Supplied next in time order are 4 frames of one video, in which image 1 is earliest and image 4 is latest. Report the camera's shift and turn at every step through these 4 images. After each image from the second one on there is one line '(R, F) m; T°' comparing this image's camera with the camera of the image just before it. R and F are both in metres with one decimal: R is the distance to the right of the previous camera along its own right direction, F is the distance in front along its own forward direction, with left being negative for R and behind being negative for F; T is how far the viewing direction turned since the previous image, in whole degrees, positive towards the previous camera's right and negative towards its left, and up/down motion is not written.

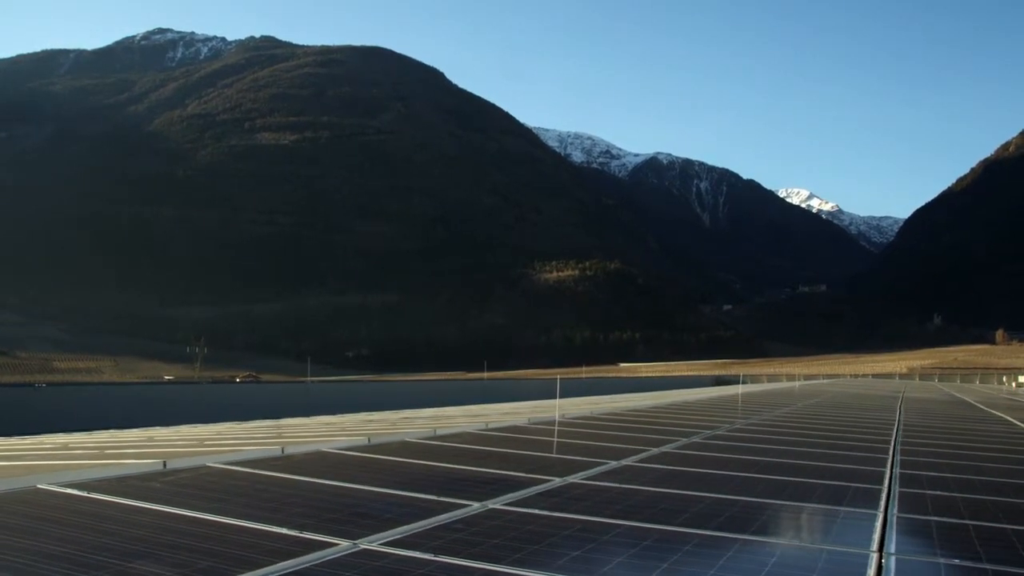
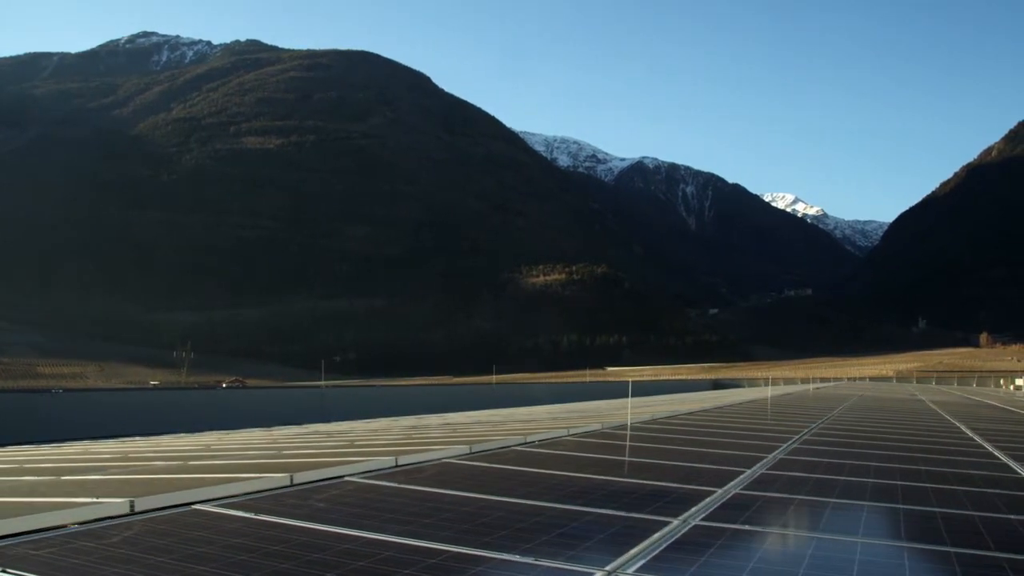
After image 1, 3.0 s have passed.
(-0.8, +0.4) m; +1°
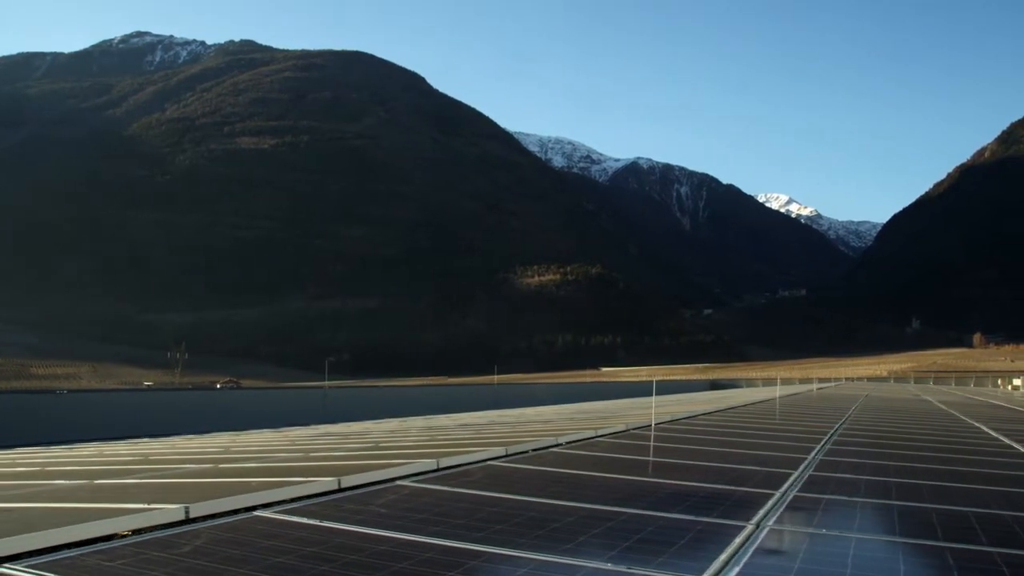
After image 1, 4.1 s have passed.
(-0.3, +0.1) m; 0°
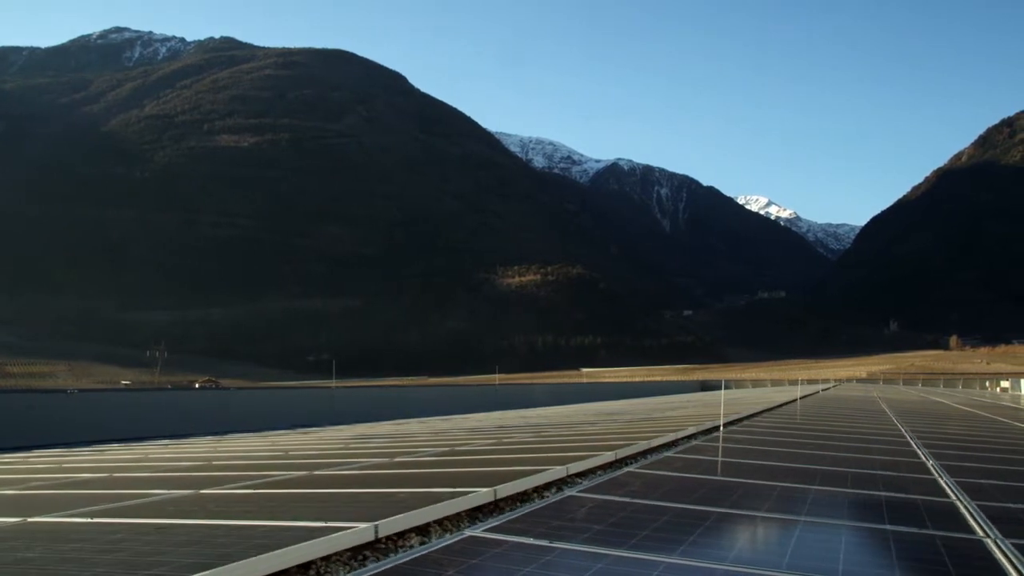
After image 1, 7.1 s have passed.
(-0.8, +0.4) m; +1°
